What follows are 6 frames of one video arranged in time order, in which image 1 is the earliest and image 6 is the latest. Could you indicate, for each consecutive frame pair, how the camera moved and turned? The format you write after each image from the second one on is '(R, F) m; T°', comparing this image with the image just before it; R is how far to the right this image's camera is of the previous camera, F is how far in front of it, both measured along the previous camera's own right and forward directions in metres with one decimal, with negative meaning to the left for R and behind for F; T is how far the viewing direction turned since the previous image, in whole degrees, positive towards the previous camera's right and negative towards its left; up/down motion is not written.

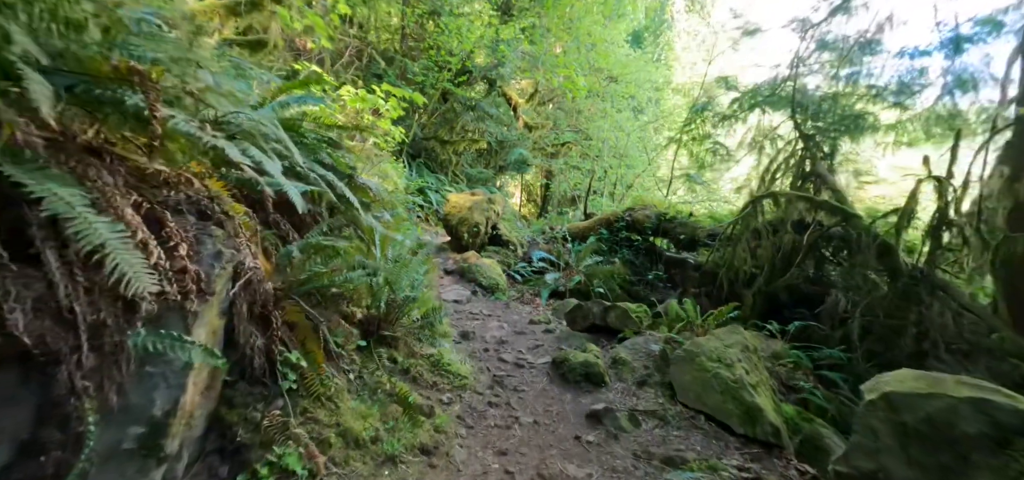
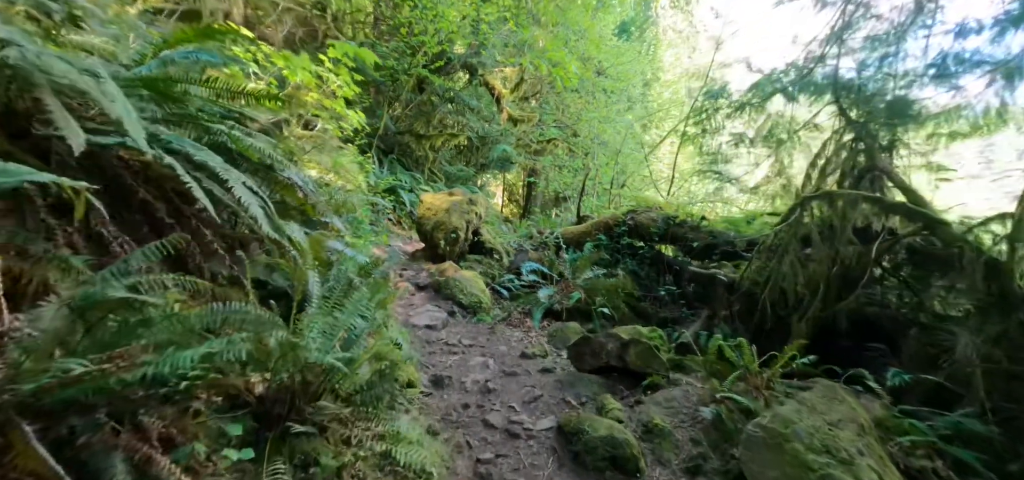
(-0.1, +1.3) m; +2°
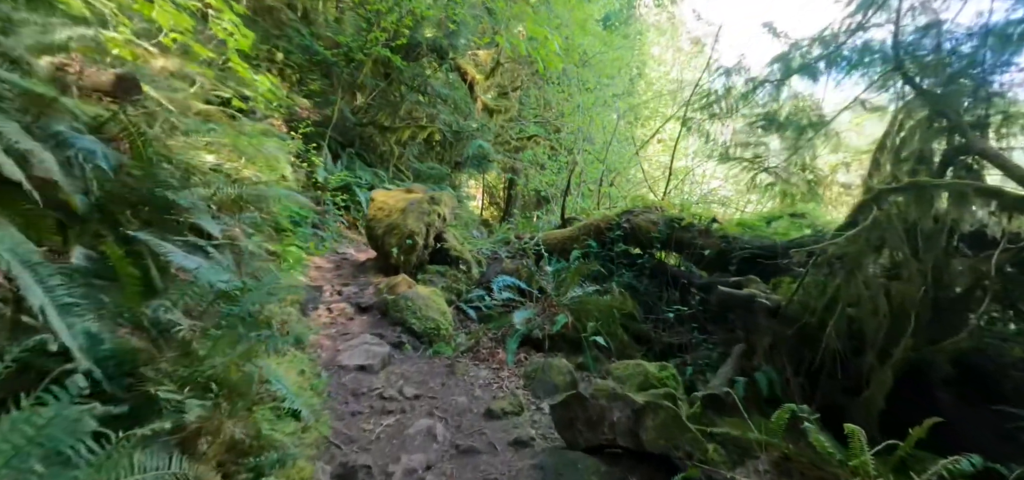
(+0.2, +1.5) m; +2°
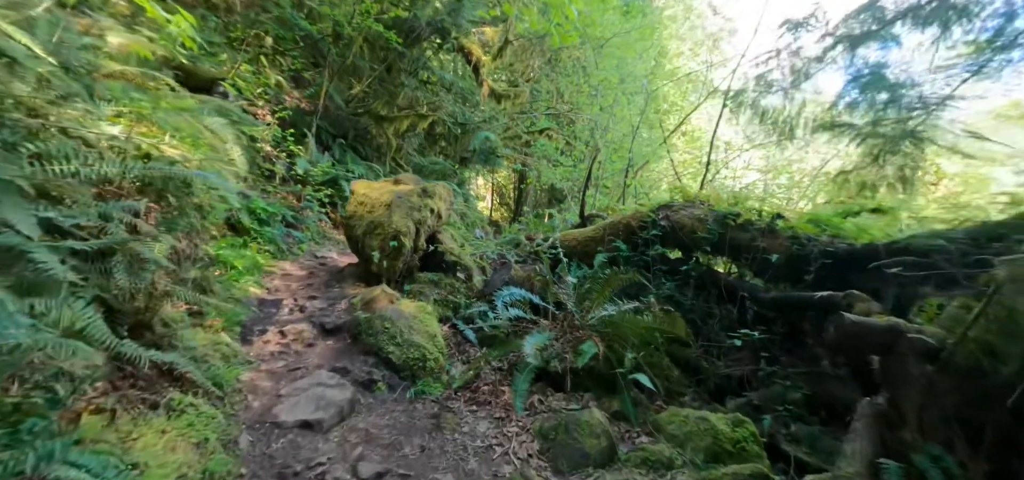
(0.0, +1.3) m; -1°
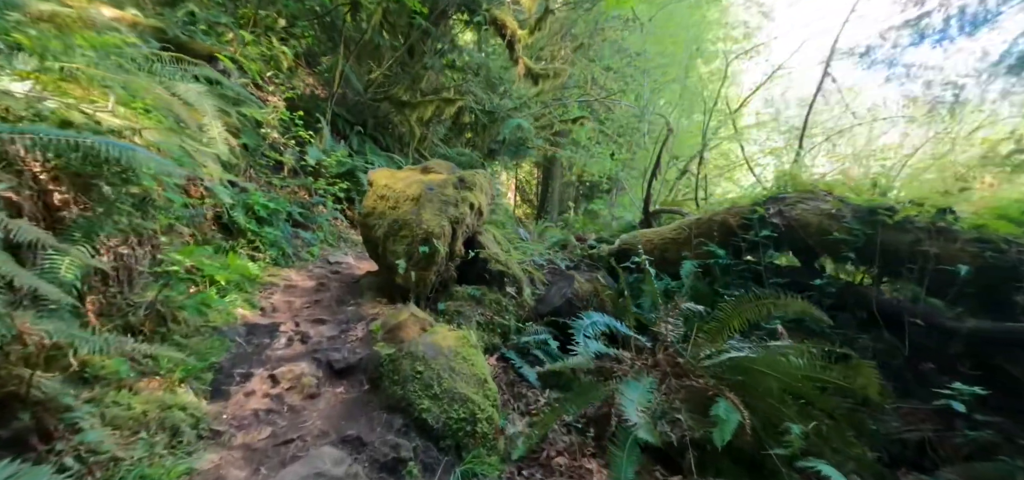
(-0.4, +1.2) m; -2°
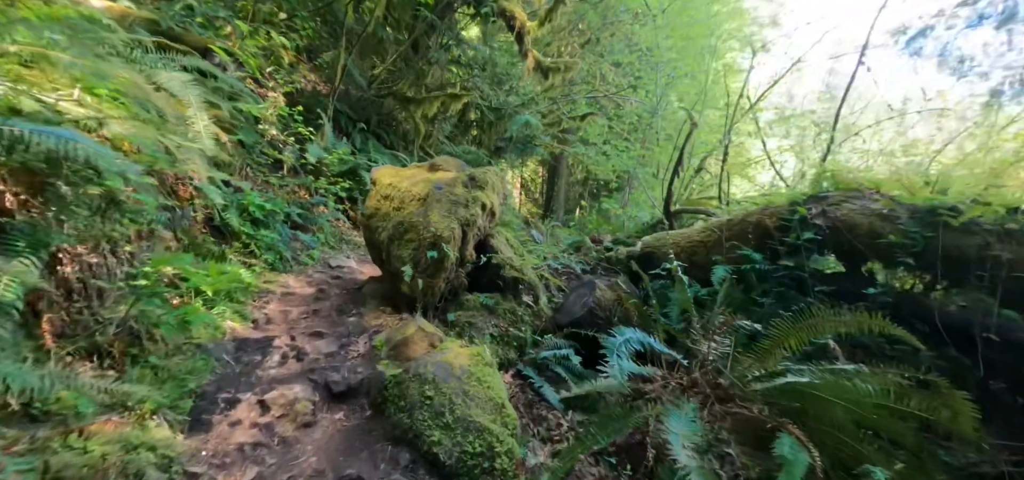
(-0.1, +0.4) m; -1°
